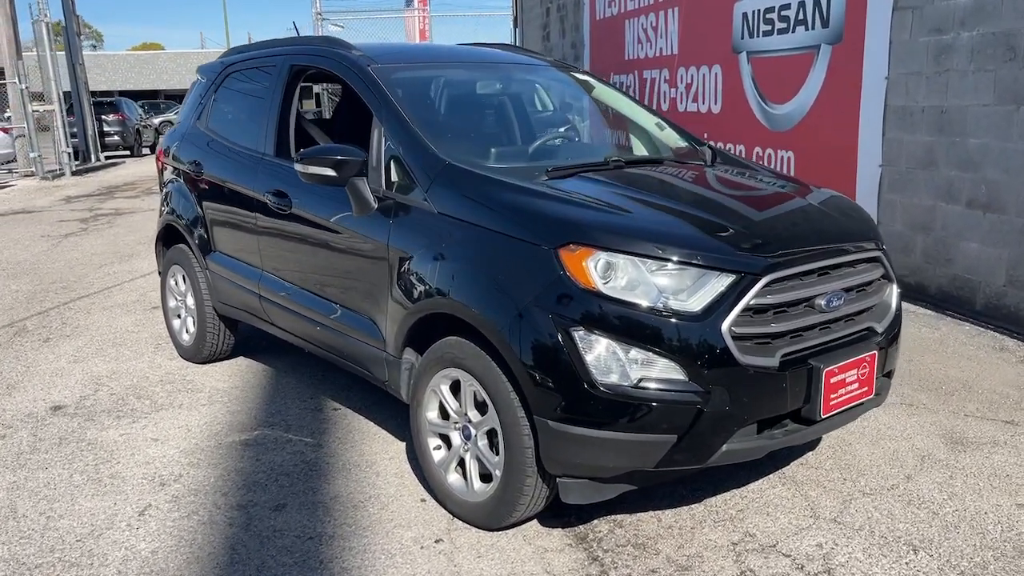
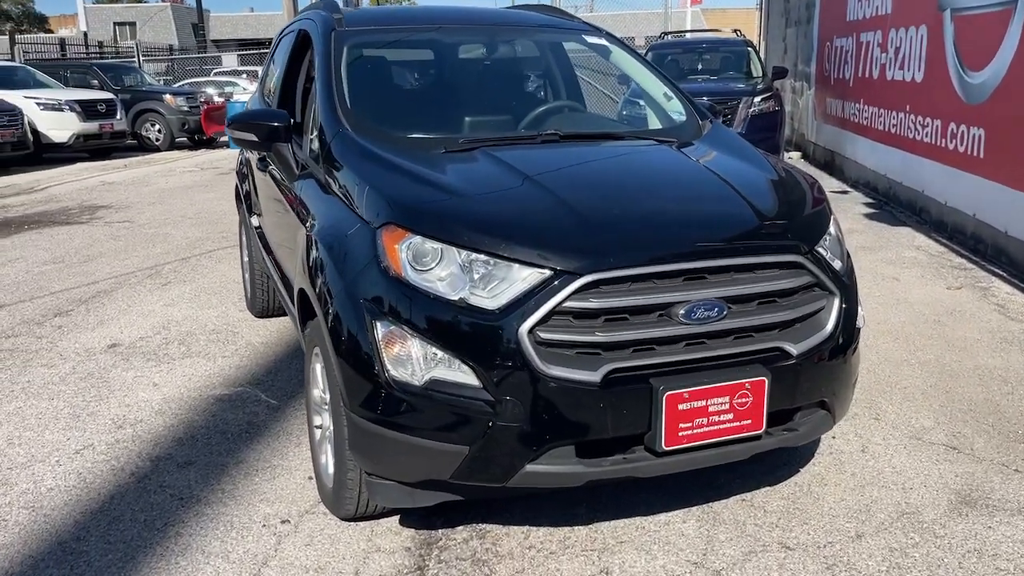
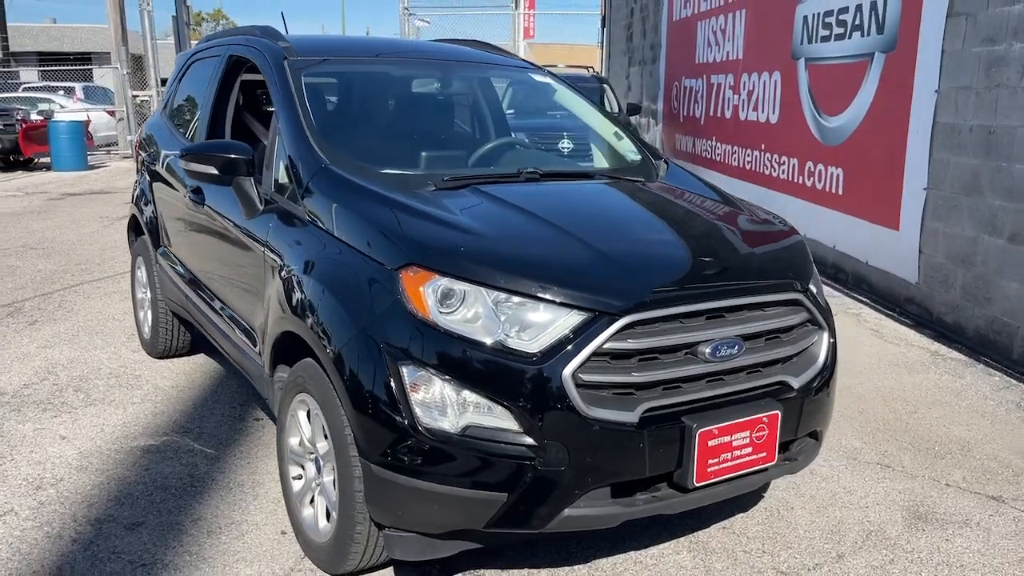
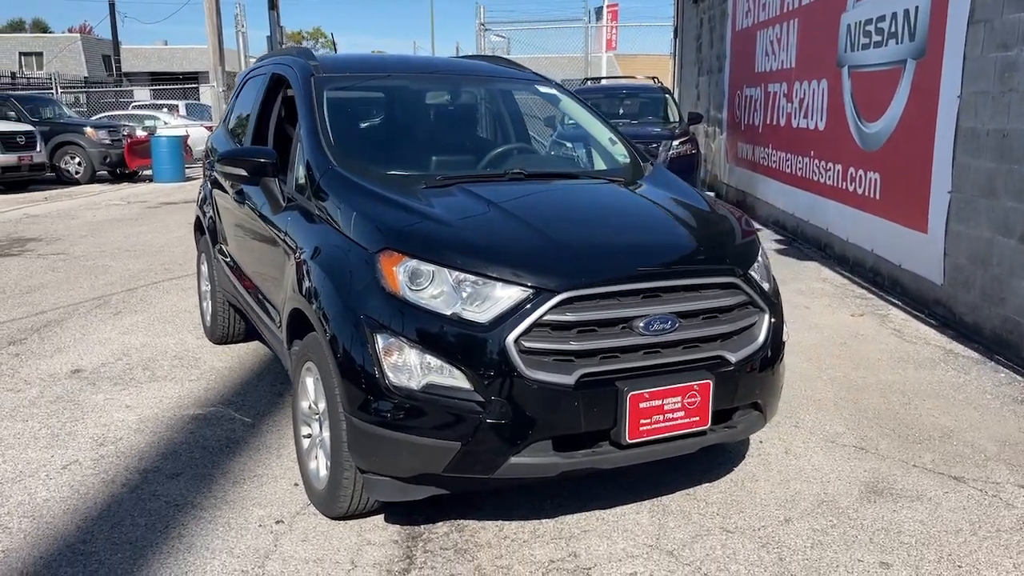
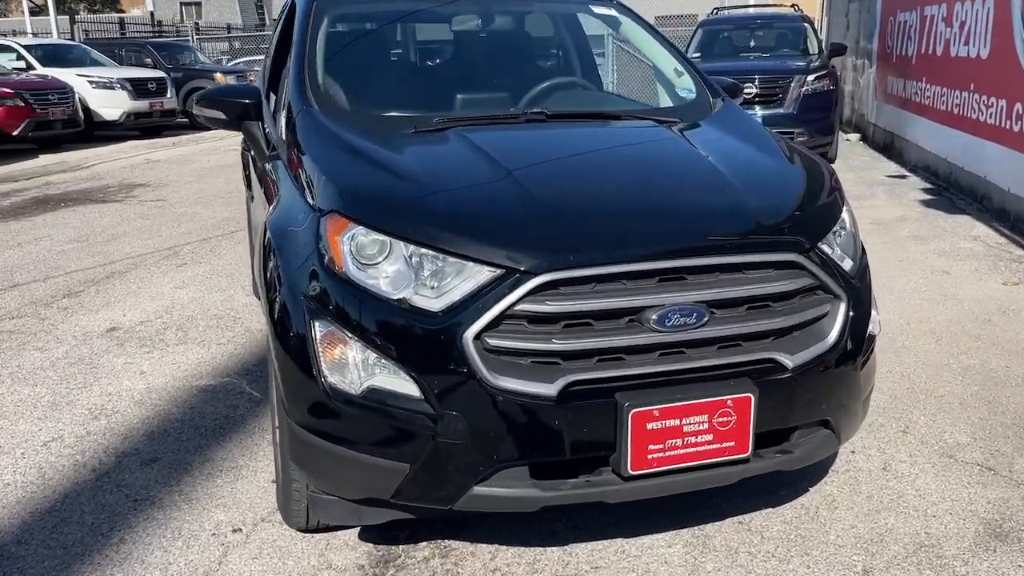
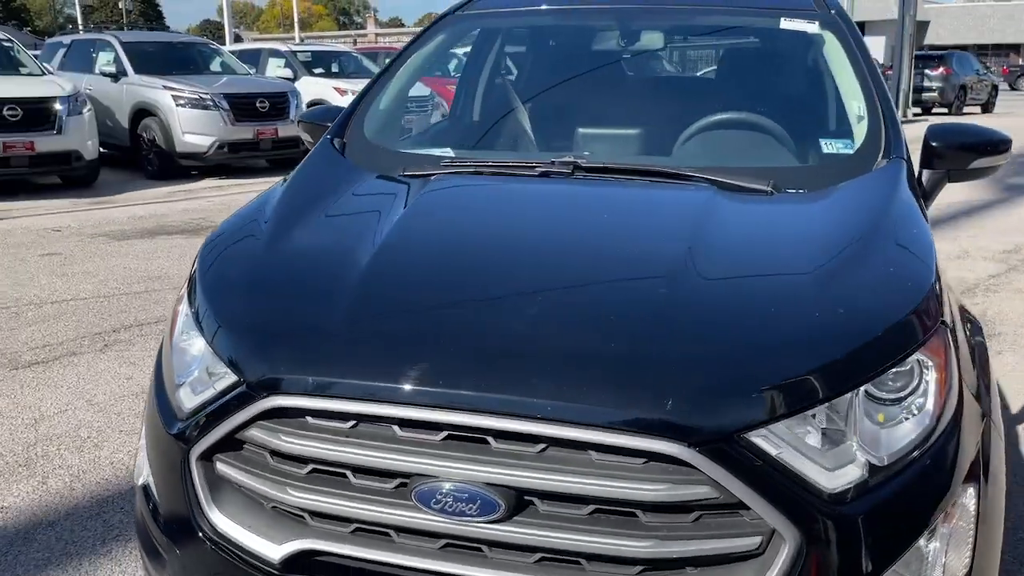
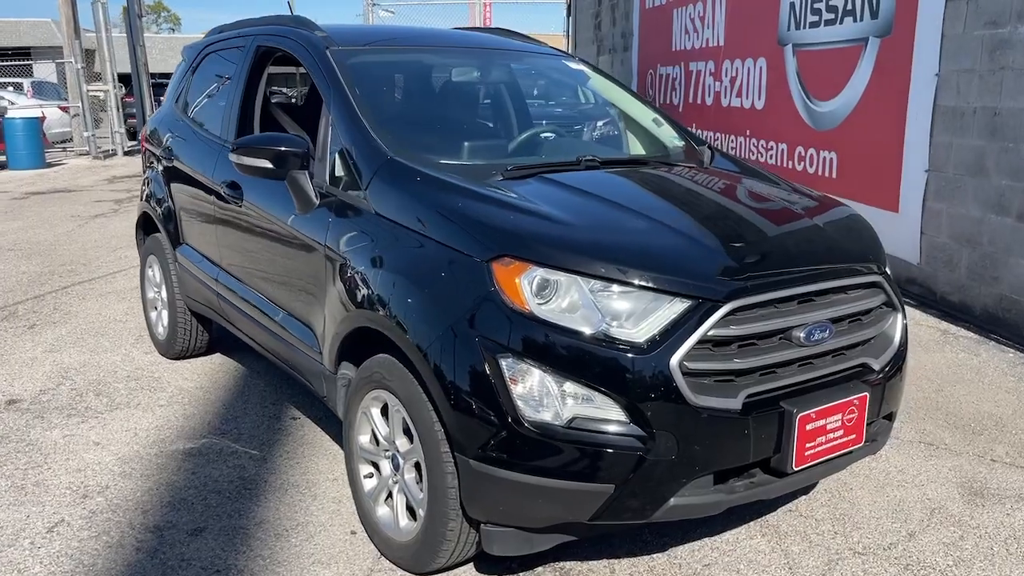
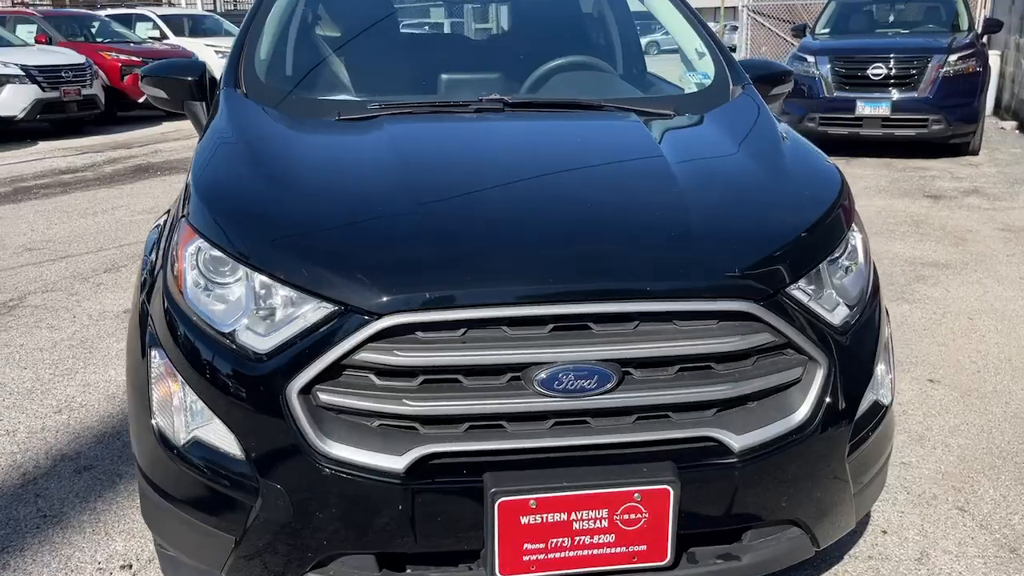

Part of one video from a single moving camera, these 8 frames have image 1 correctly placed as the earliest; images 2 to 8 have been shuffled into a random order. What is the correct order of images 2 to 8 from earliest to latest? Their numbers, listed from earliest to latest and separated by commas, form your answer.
7, 3, 4, 2, 5, 8, 6
